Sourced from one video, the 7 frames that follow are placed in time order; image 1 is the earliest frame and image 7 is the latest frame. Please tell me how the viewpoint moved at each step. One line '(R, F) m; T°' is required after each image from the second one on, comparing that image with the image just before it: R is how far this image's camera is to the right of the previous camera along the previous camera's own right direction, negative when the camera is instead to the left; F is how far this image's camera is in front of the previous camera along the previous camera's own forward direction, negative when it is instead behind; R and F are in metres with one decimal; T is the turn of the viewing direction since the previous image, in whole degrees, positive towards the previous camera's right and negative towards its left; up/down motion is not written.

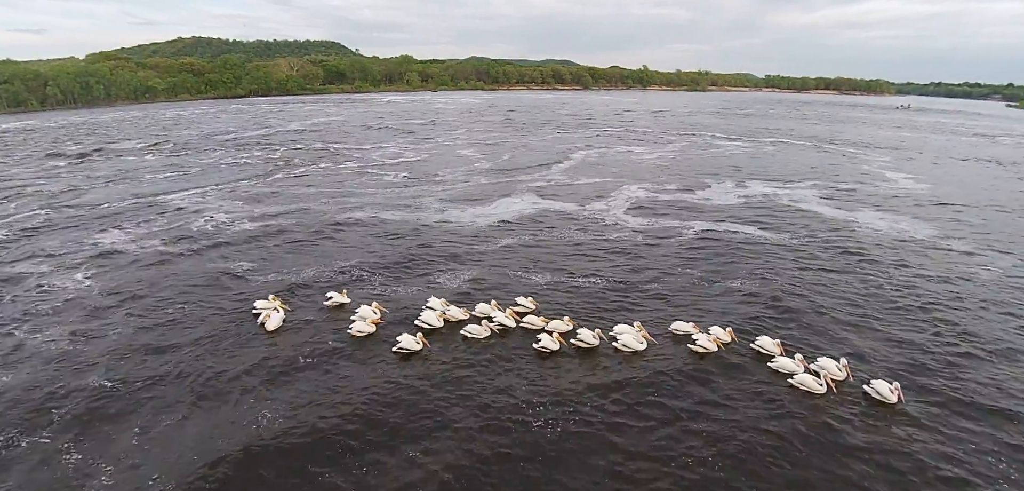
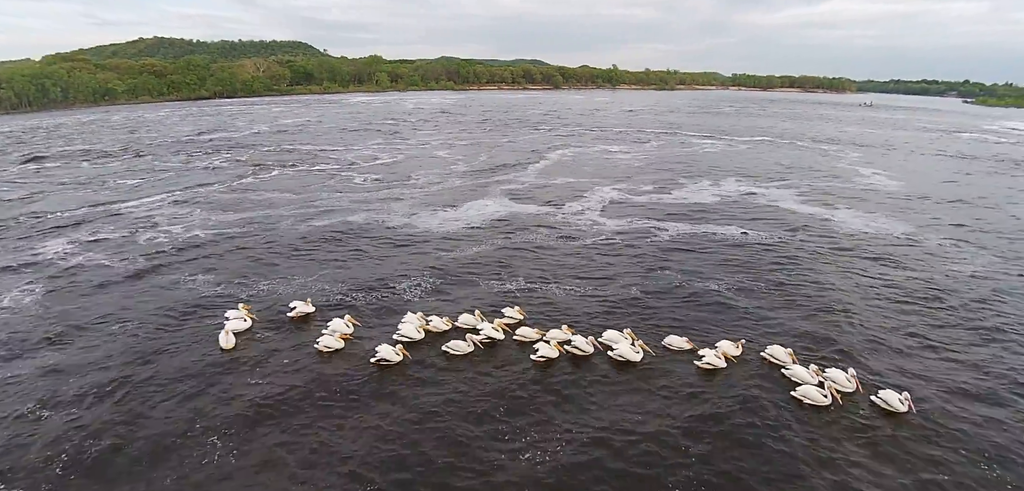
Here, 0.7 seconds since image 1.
(-0.2, +0.4) m; +3°
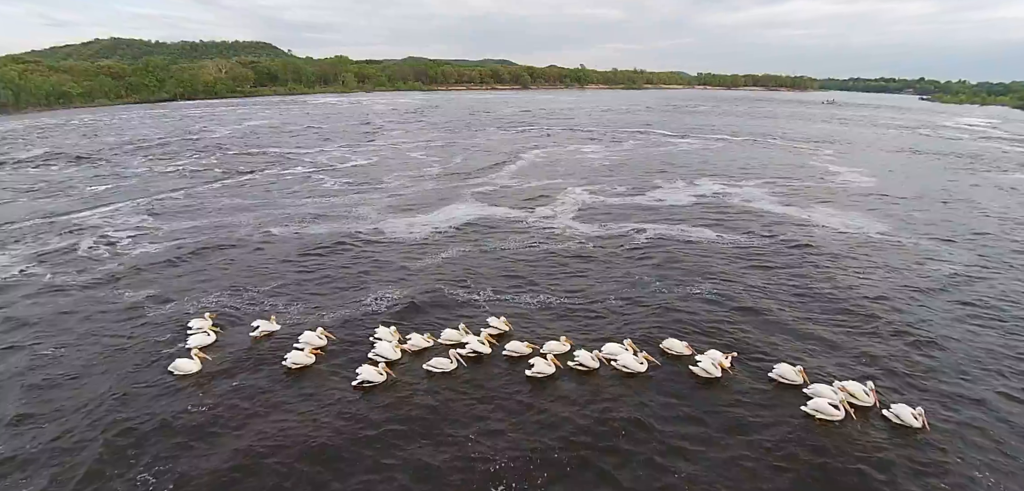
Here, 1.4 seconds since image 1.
(-0.3, +0.6) m; +3°
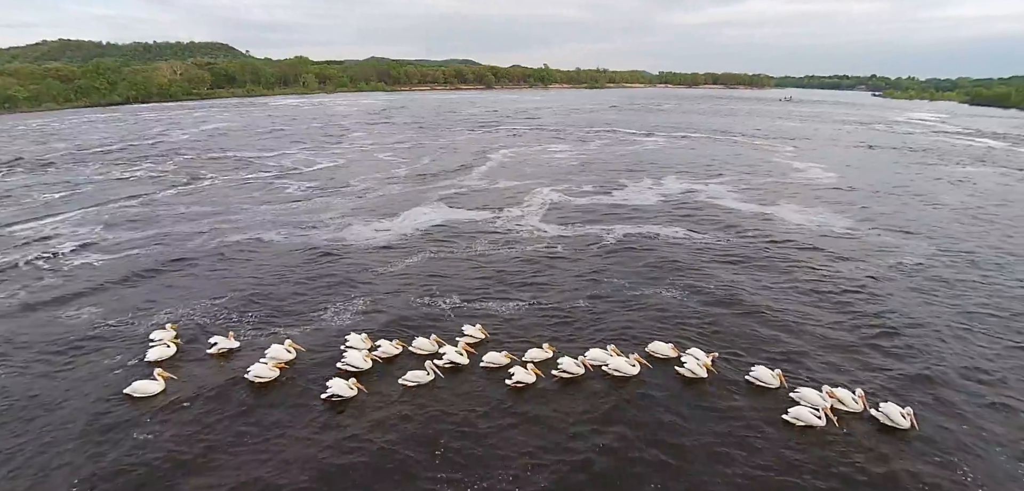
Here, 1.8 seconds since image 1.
(-0.2, +0.2) m; +3°
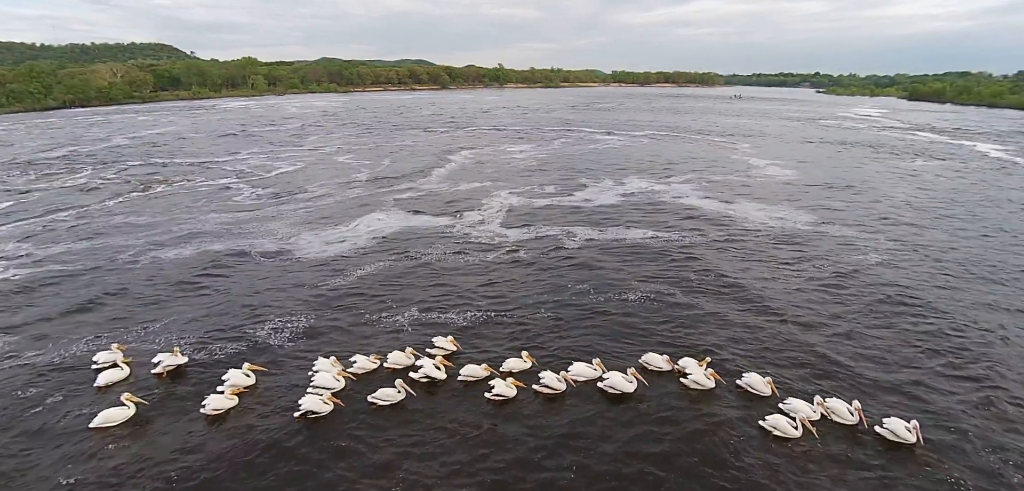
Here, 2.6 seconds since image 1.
(-0.3, +0.4) m; +4°
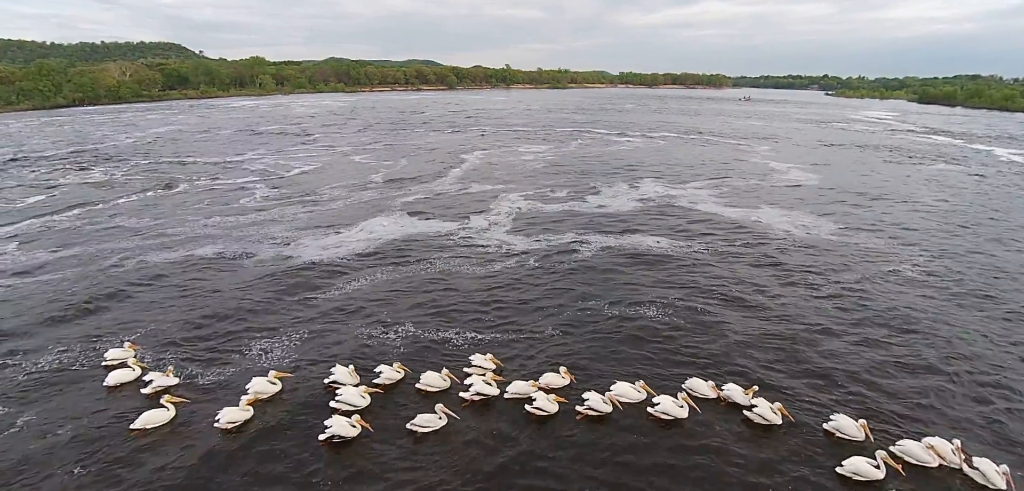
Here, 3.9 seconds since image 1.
(-0.6, +0.4) m; -1°
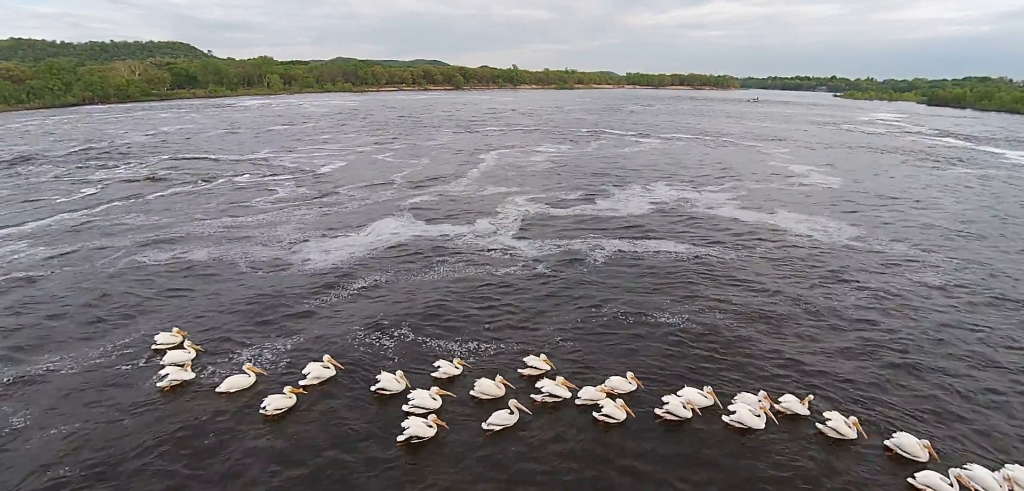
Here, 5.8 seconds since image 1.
(-0.7, -0.2) m; -1°
